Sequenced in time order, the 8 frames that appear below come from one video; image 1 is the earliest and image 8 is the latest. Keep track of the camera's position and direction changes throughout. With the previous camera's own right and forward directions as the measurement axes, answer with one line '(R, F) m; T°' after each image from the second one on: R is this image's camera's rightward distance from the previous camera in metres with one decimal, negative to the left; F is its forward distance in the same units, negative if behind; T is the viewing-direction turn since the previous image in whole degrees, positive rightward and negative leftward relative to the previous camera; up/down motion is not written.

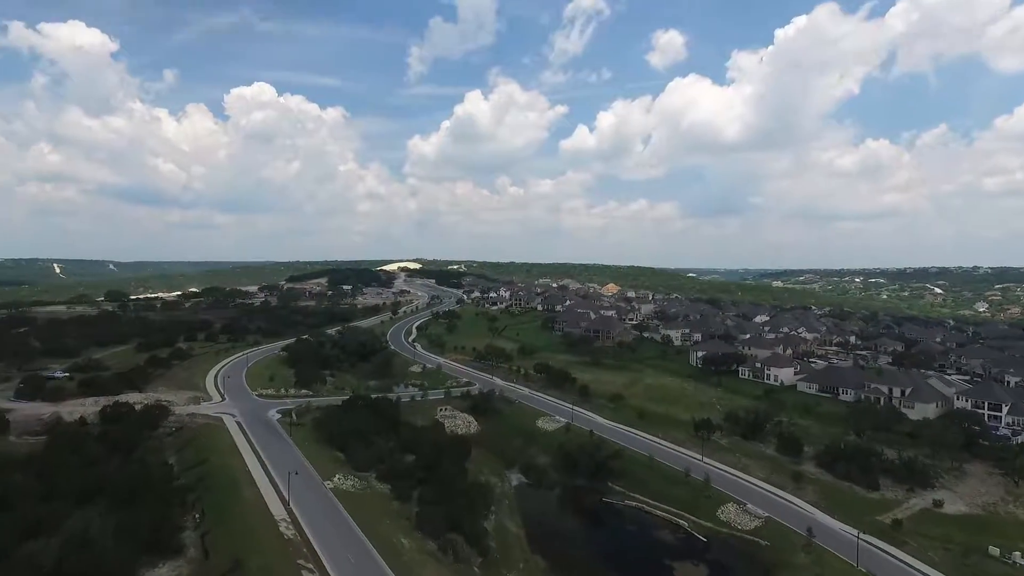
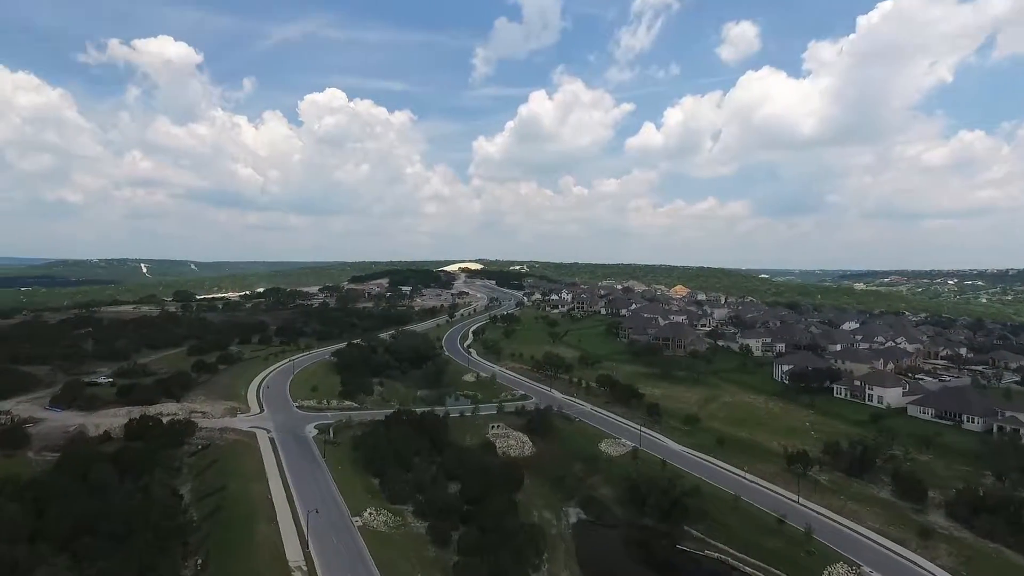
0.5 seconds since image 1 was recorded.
(+0.3, +4.9) m; -6°
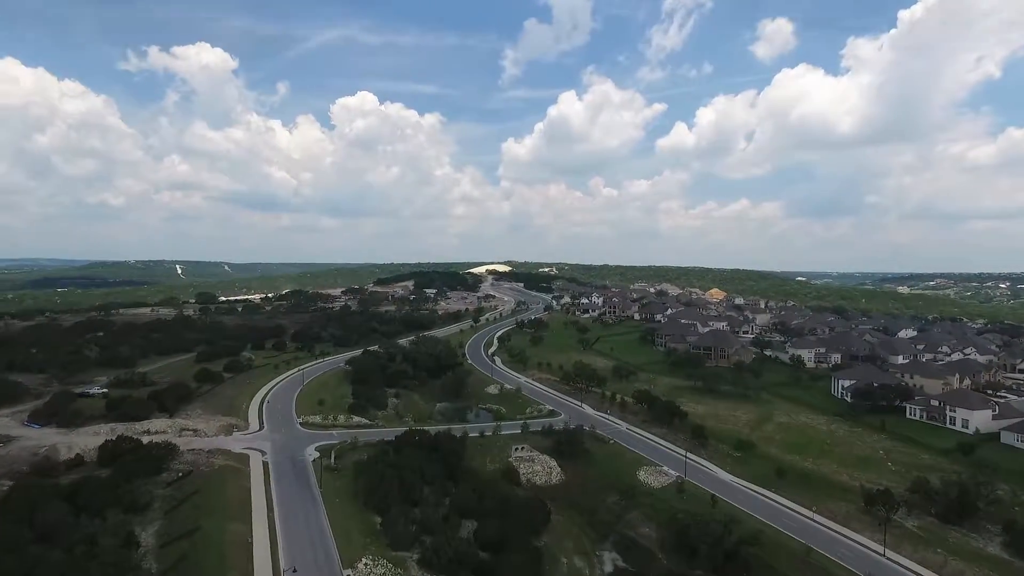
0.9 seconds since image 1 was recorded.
(+0.2, +4.9) m; -3°
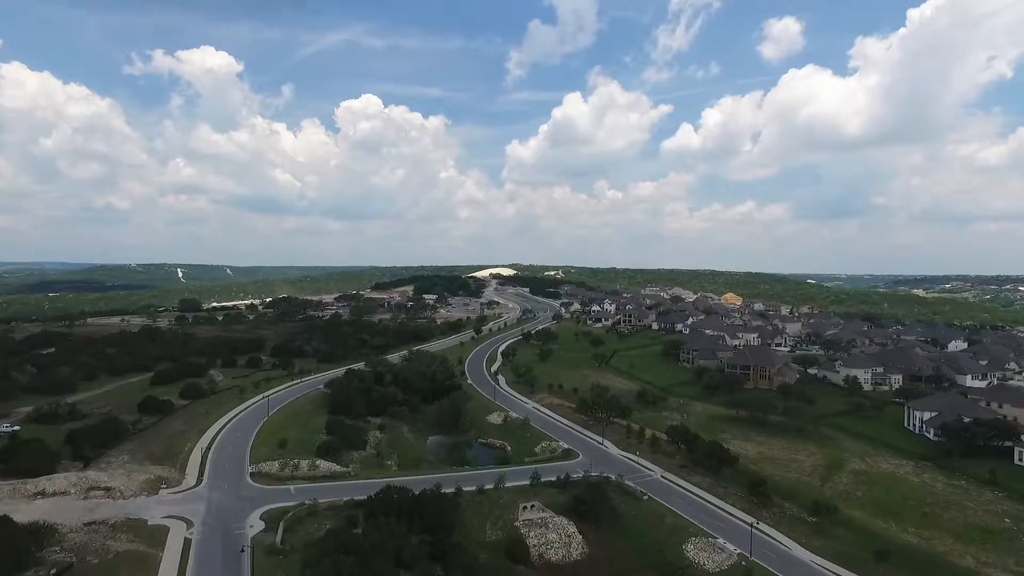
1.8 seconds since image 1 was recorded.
(-0.1, +8.6) m; 0°
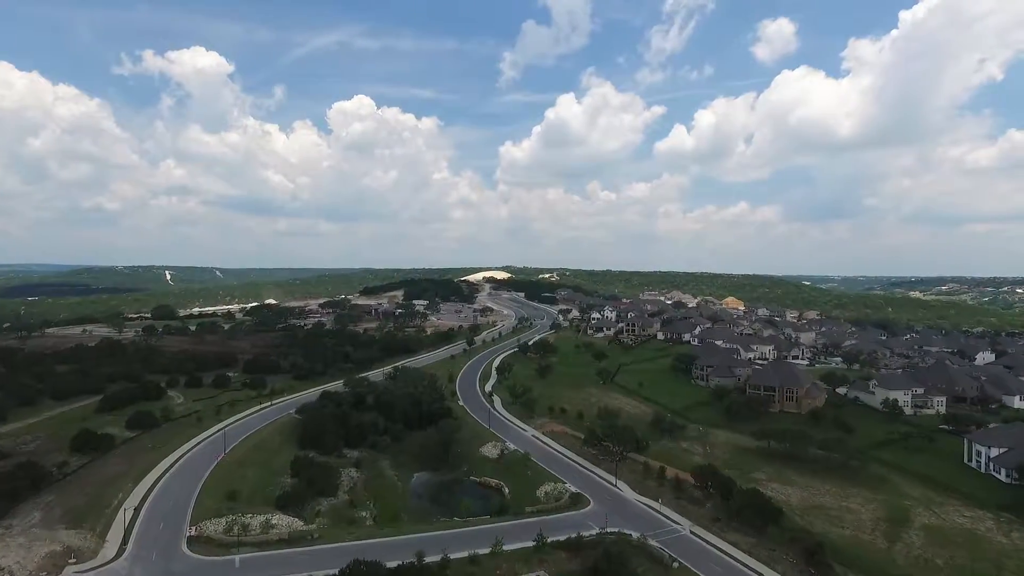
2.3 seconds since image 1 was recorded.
(-0.3, +6.0) m; +1°
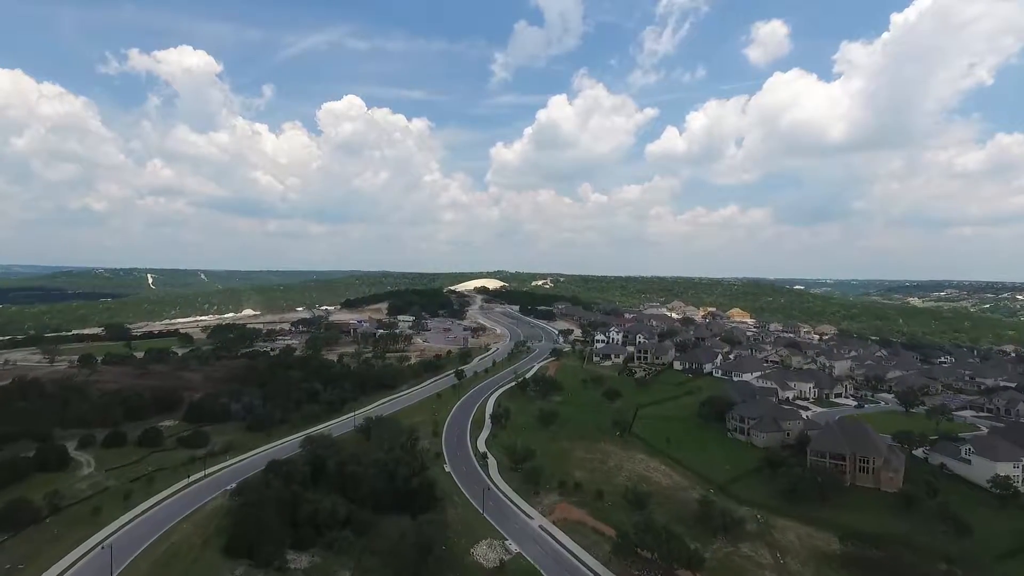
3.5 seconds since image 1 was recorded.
(-0.6, +10.4) m; +1°
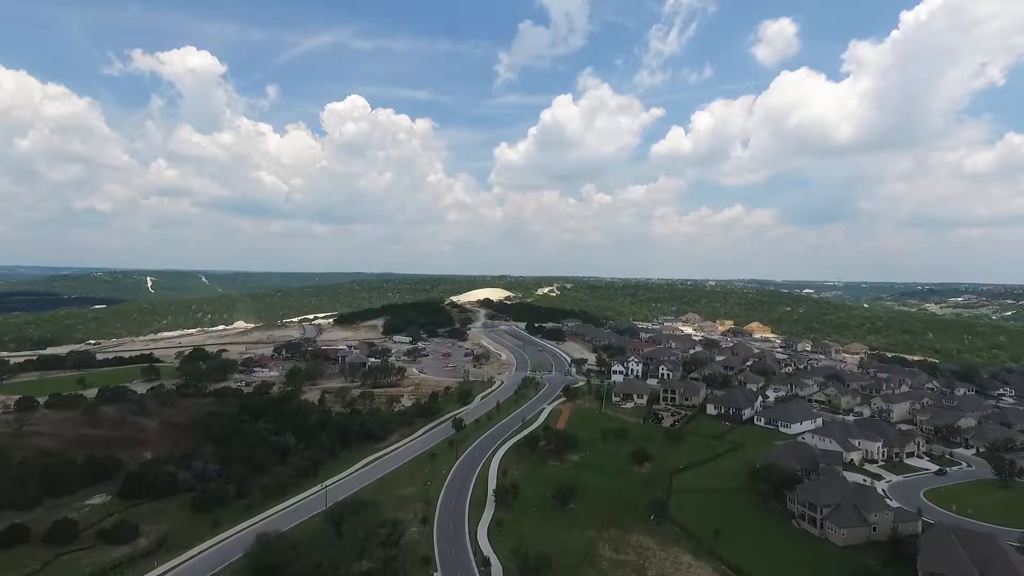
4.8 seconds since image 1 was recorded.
(-0.3, +9.7) m; 0°
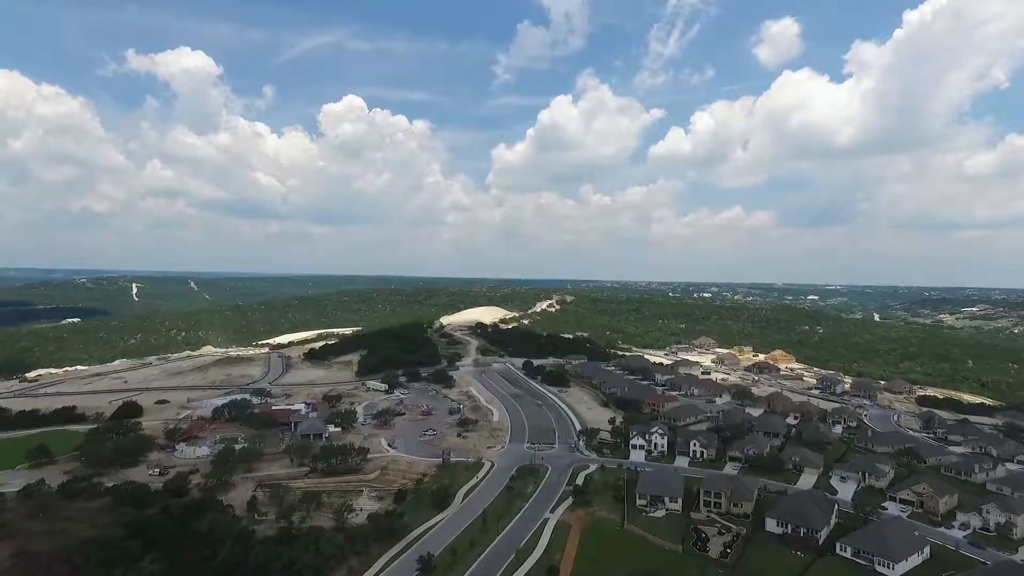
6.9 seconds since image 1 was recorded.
(+0.5, +16.1) m; 0°
